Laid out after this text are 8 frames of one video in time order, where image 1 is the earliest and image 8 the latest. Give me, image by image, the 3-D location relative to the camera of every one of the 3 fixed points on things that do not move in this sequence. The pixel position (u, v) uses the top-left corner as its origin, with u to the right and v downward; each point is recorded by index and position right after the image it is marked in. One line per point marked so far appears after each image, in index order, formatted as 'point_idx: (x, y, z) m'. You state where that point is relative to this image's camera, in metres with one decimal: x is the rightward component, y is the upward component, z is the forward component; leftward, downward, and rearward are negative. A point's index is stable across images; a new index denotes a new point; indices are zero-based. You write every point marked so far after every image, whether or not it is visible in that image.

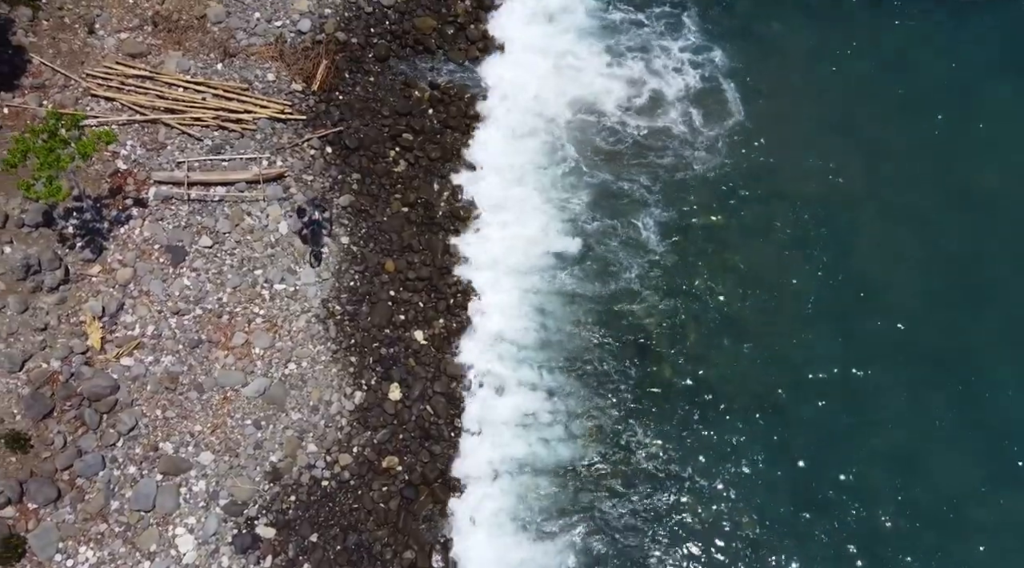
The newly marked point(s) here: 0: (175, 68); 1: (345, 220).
0: (-7.8, +5.1, +19.7) m
1: (-3.7, +1.4, +19.2) m
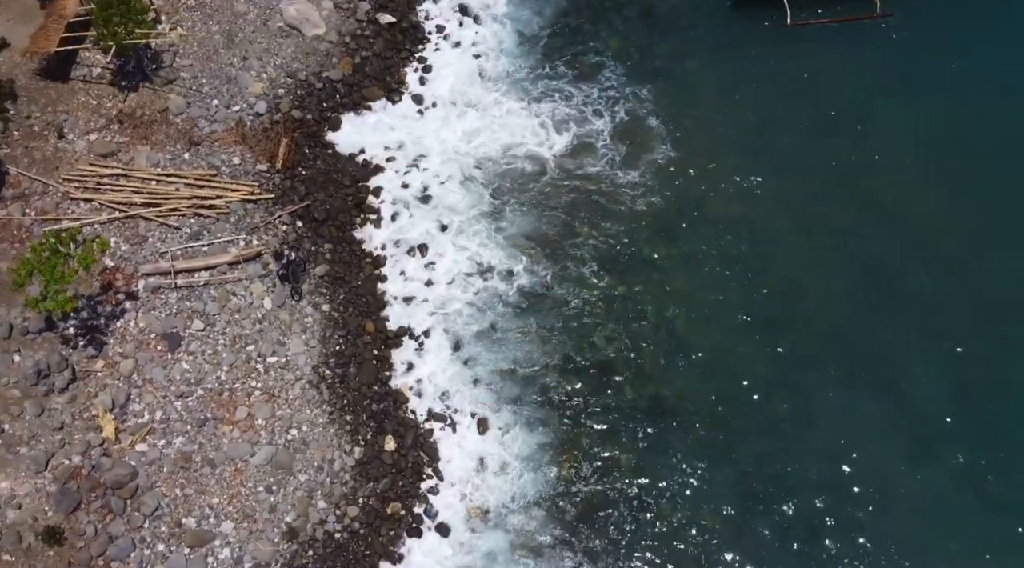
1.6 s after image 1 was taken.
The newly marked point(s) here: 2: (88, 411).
0: (-9.1, +3.0, +21.1) m
1: (-4.6, -0.1, +20.8) m
2: (-9.1, -2.7, +18.2) m
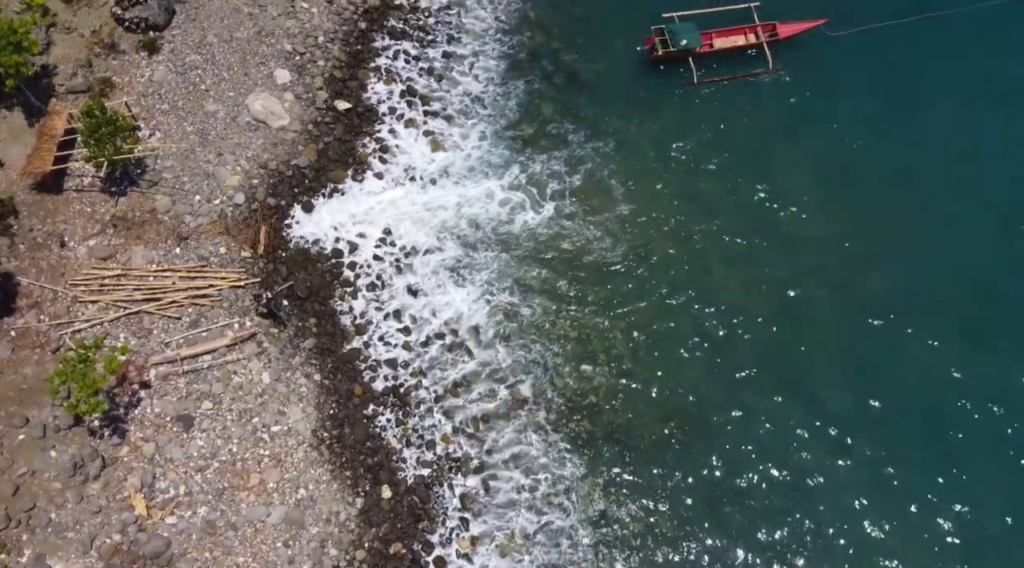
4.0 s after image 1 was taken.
0: (-10.3, +0.6, +23.6) m
1: (-5.5, -2.1, +23.5) m
2: (-9.6, -5.1, +20.8) m
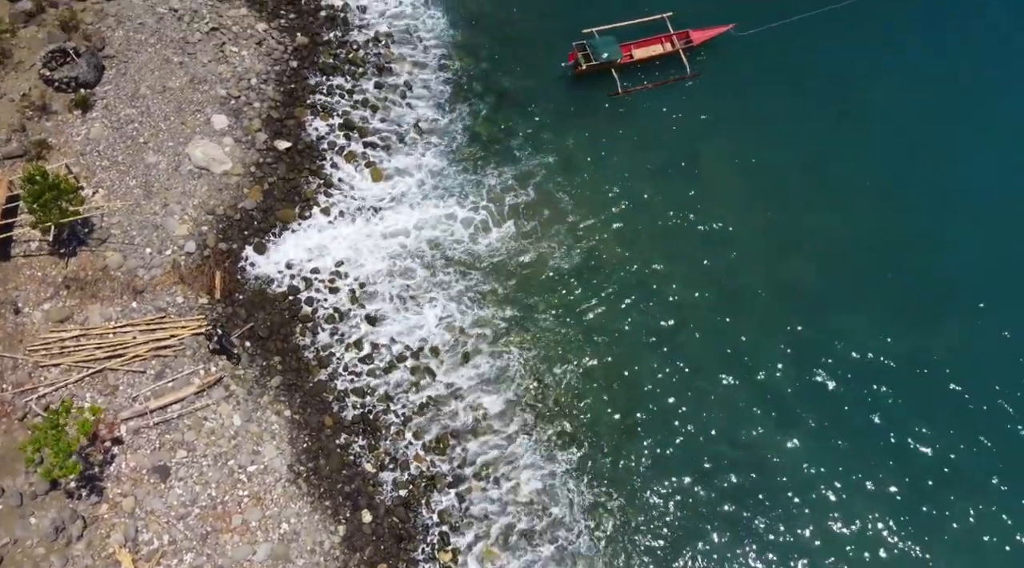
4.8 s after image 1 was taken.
0: (-11.6, -1.0, +23.9) m
1: (-6.5, -3.2, +24.0) m
2: (-10.1, -6.6, +21.1) m
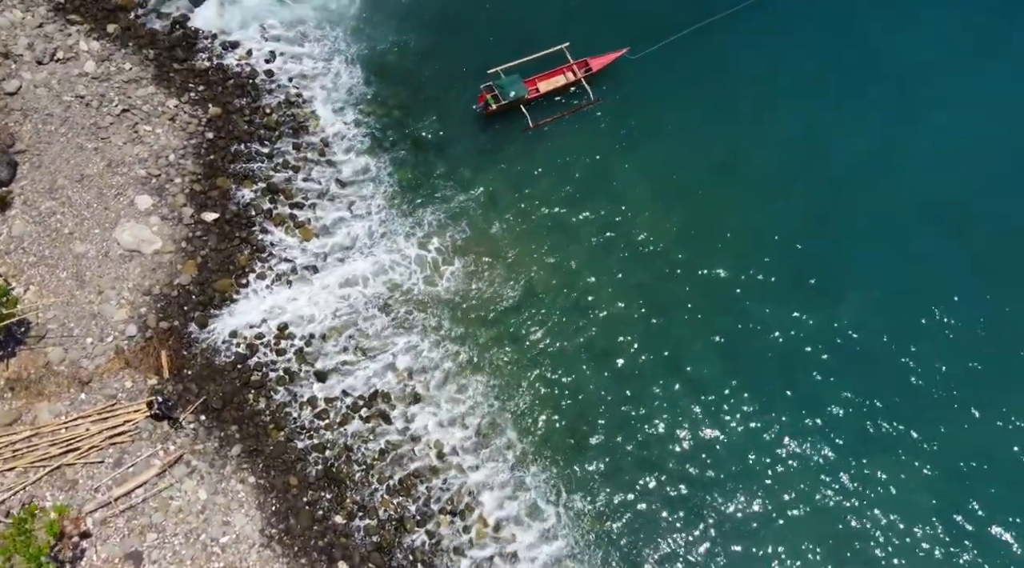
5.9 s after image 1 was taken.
0: (-13.0, -3.7, +23.9) m
1: (-7.7, -5.1, +24.4) m
2: (-10.5, -9.0, +21.1) m
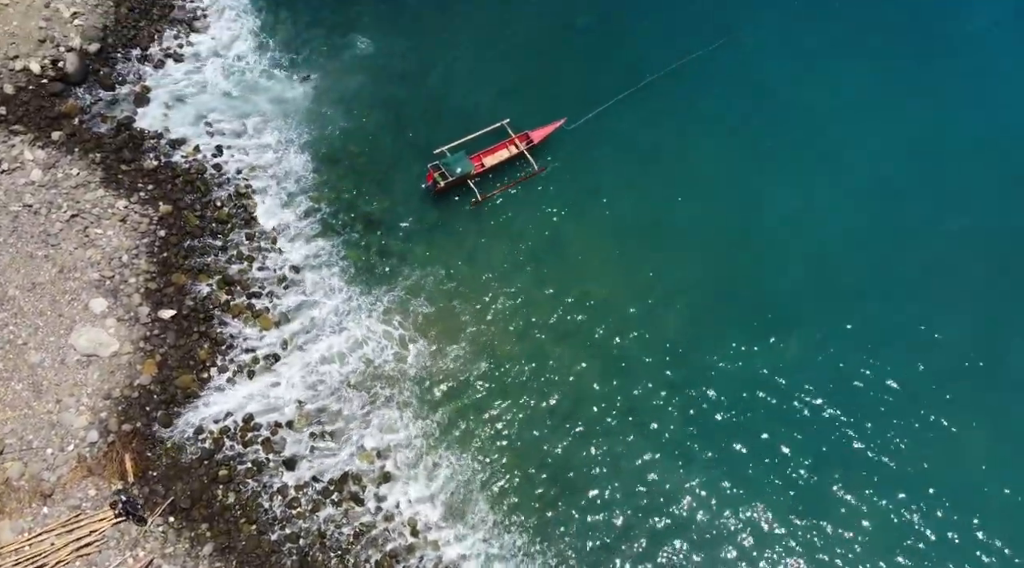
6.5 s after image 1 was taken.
0: (-13.7, -6.8, +23.3) m
1: (-8.3, -7.8, +24.0) m
2: (-10.7, -11.7, +20.3) m
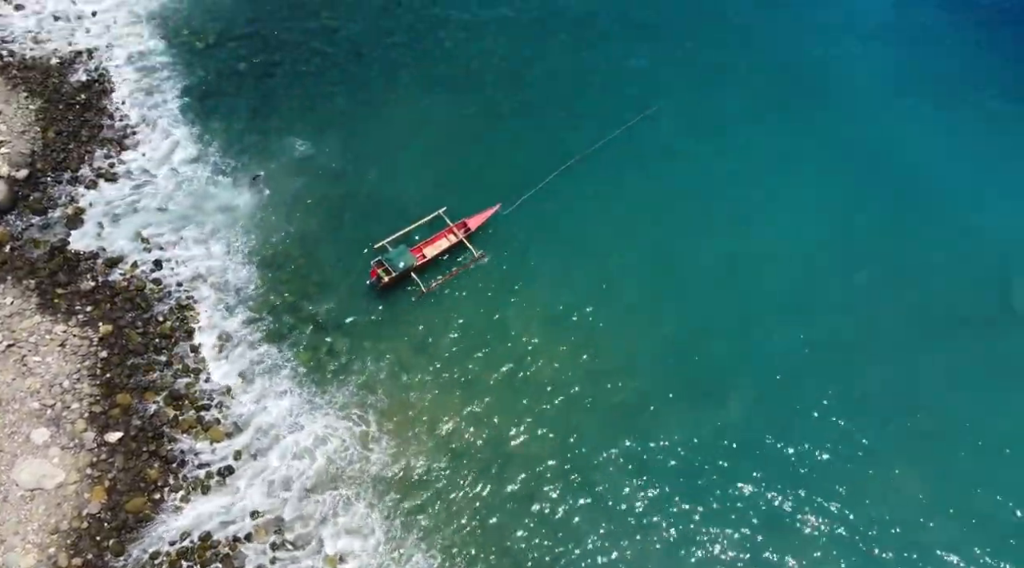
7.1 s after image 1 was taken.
0: (-14.3, -10.5, +21.9) m
1: (-8.8, -11.0, +22.8) m
2: (-10.6, -14.7, +18.7) m
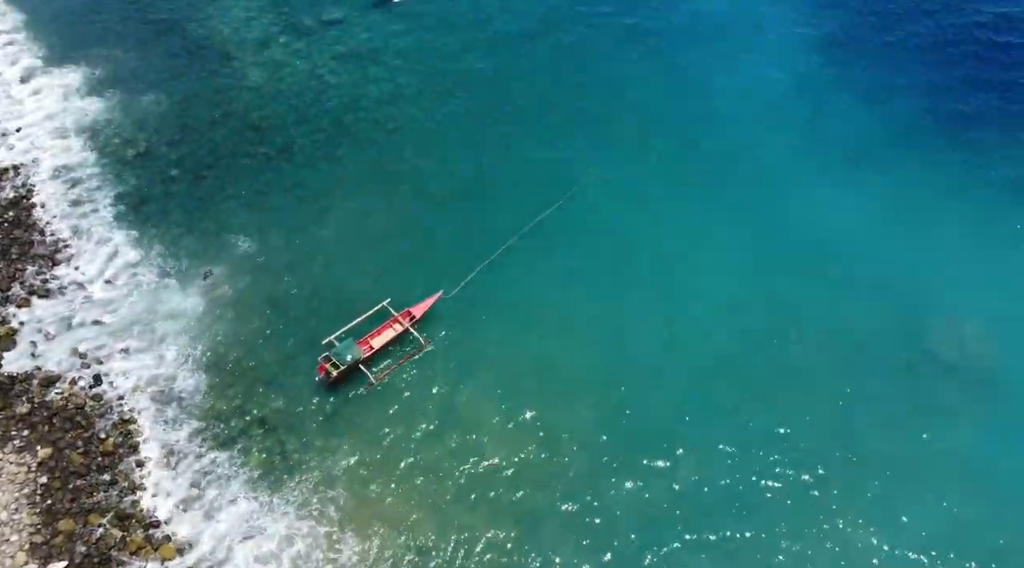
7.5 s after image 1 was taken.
0: (-14.6, -13.8, +20.1) m
1: (-9.2, -14.0, +21.2) m
2: (-10.4, -17.4, +16.7) m
